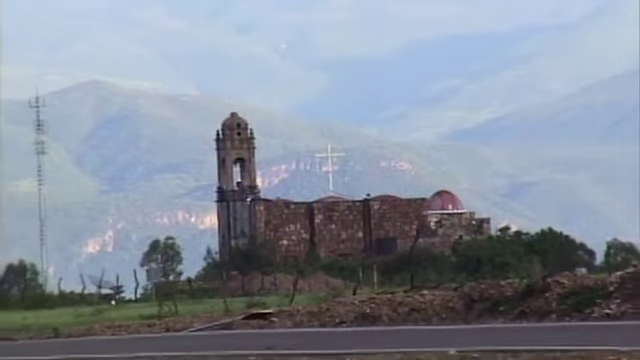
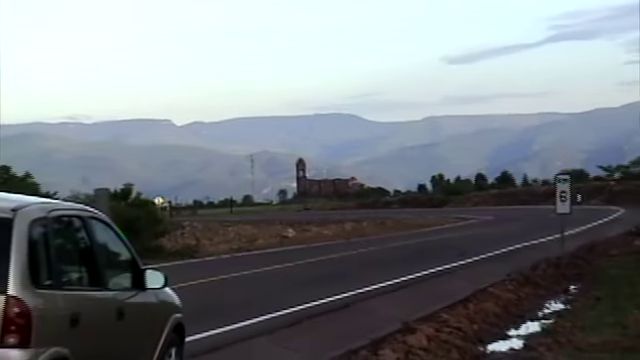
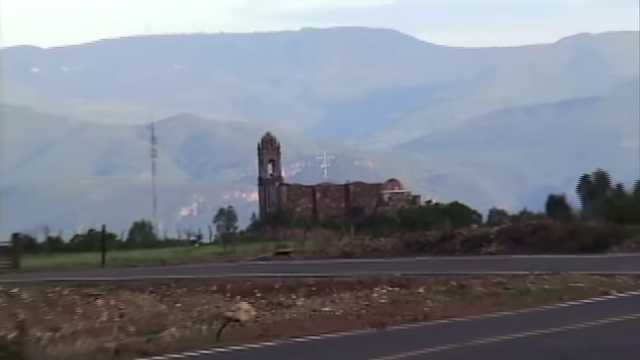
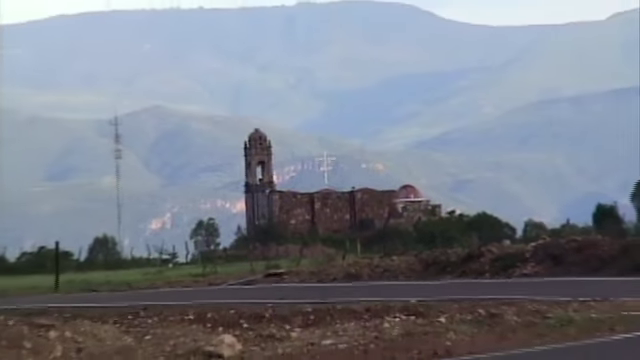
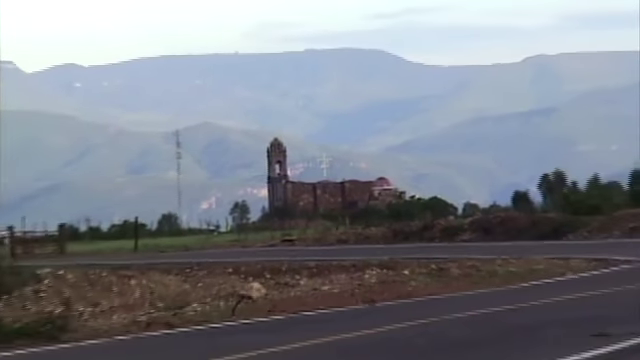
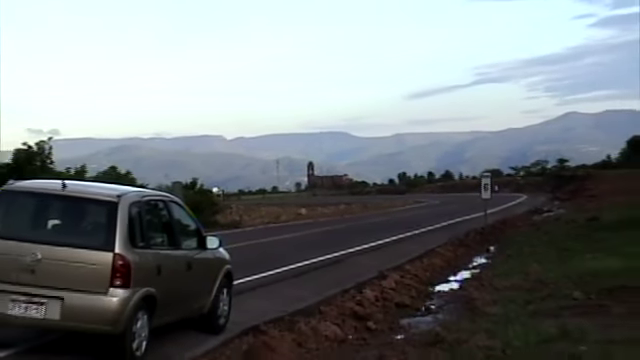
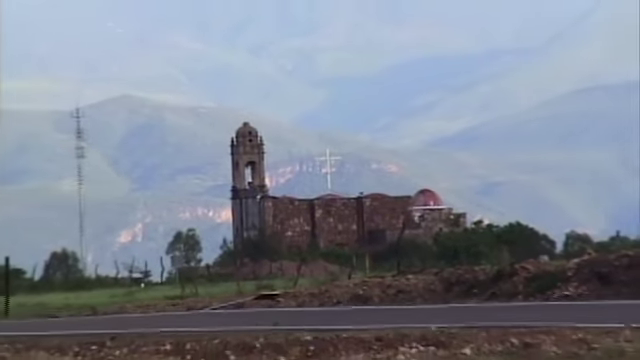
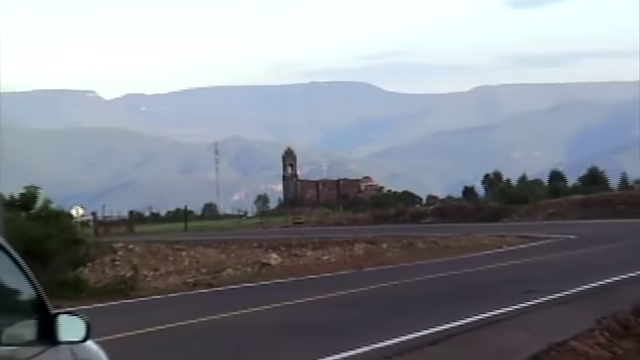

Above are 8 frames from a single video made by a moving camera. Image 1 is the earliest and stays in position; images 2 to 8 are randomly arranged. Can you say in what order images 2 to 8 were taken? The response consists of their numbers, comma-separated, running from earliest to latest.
7, 4, 3, 5, 8, 2, 6
